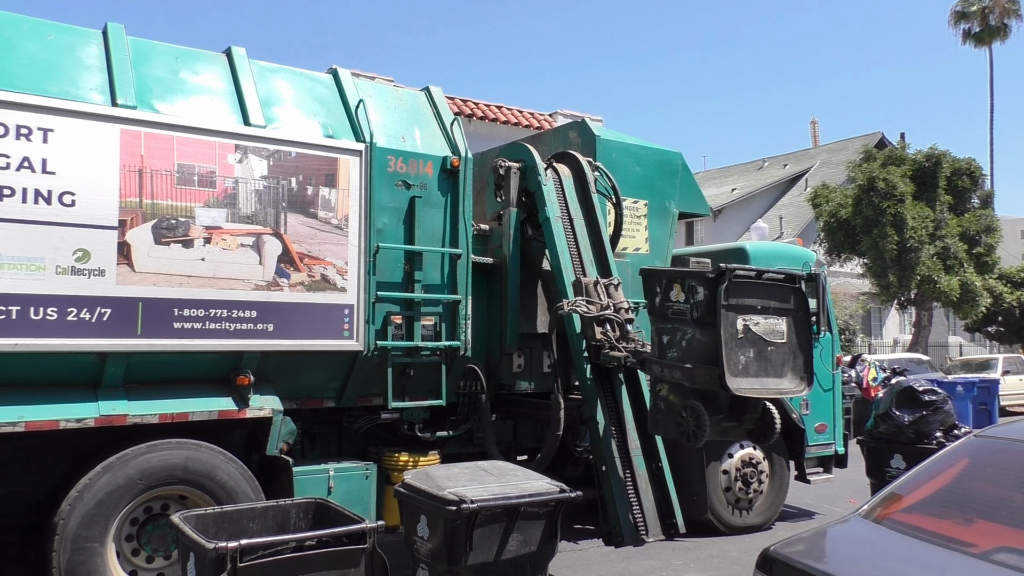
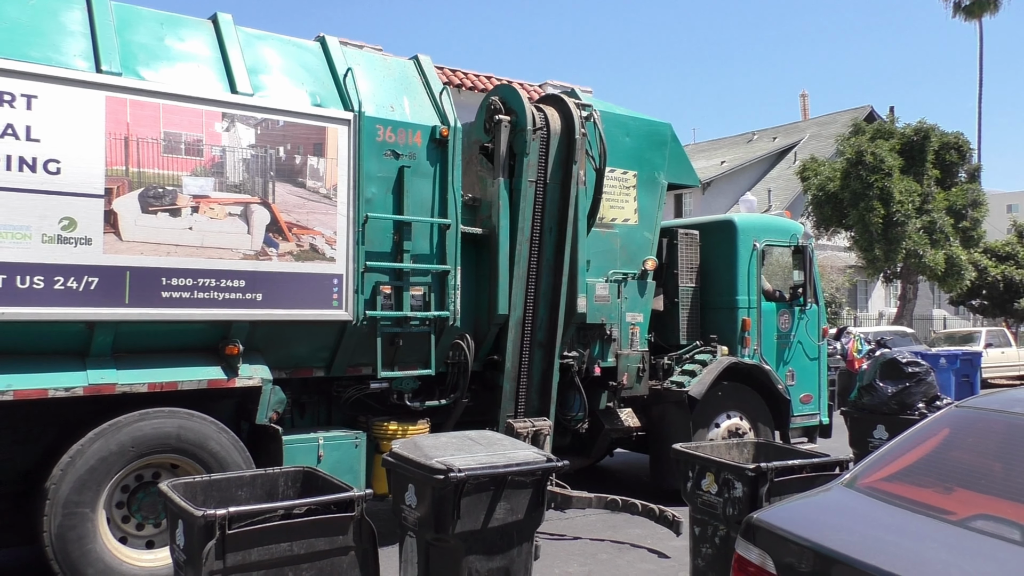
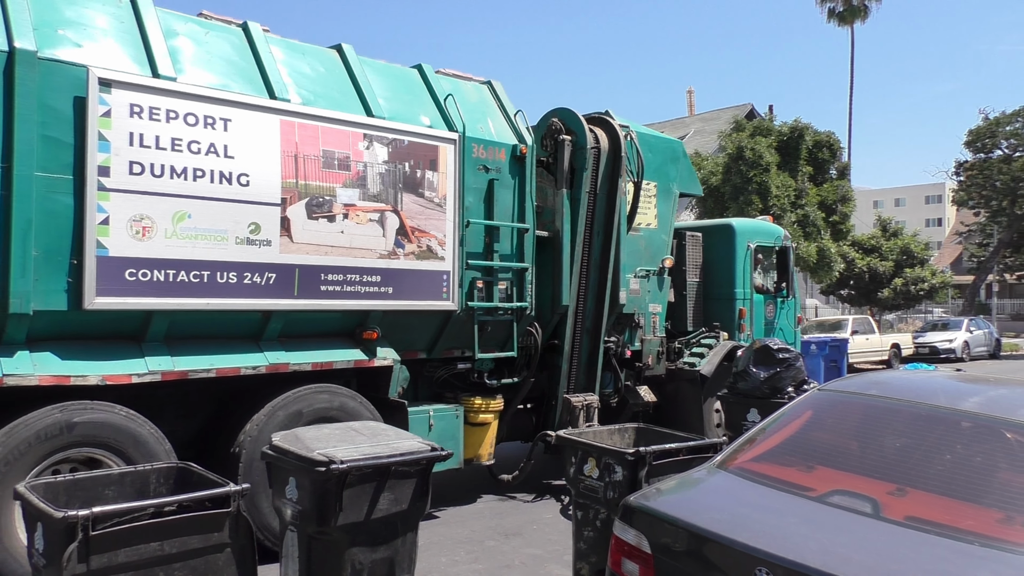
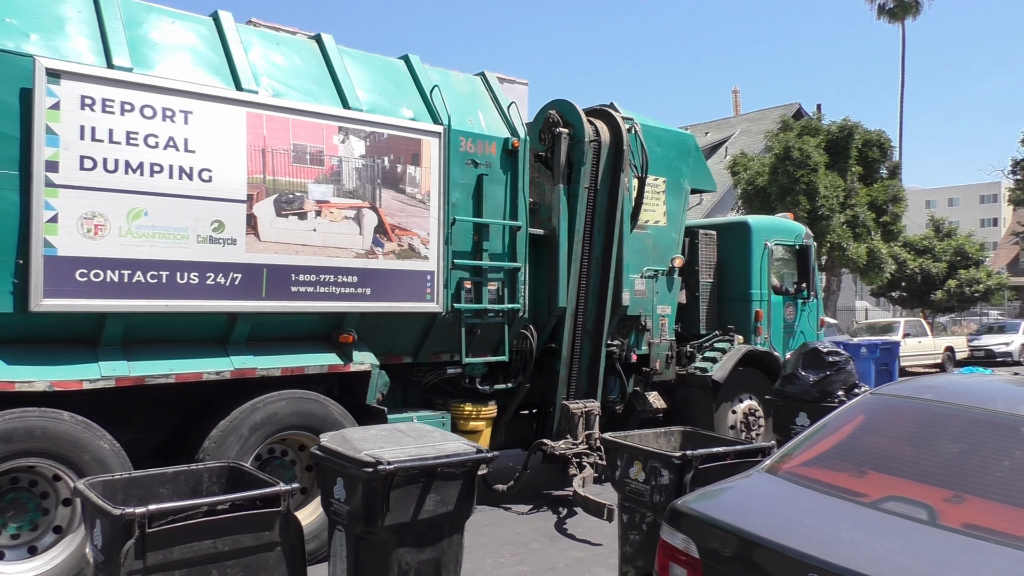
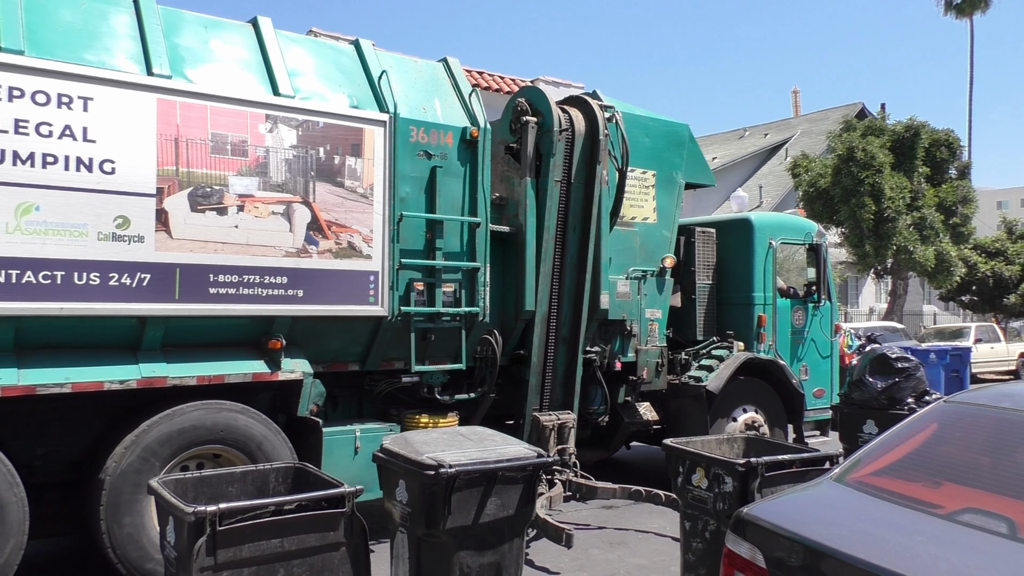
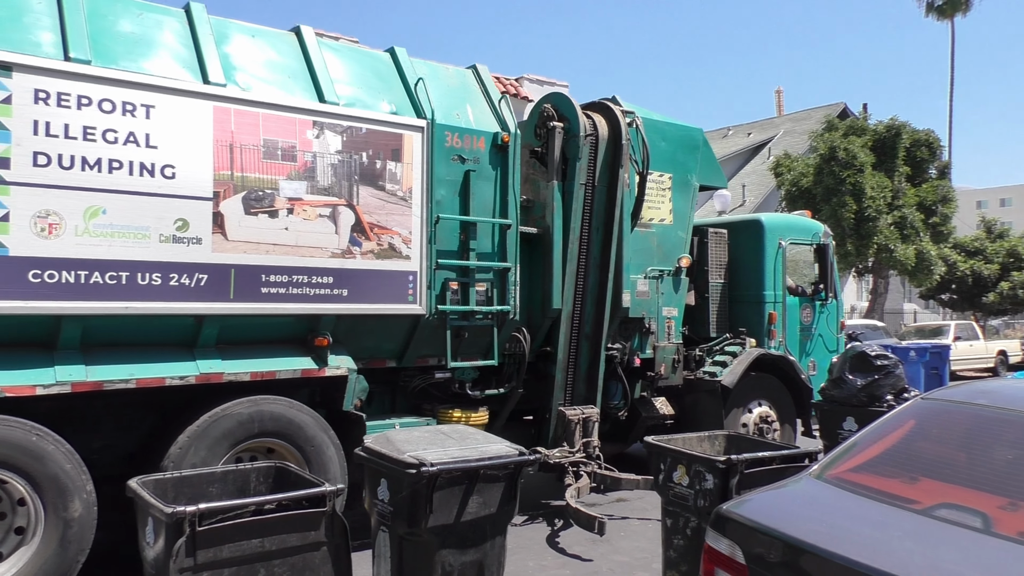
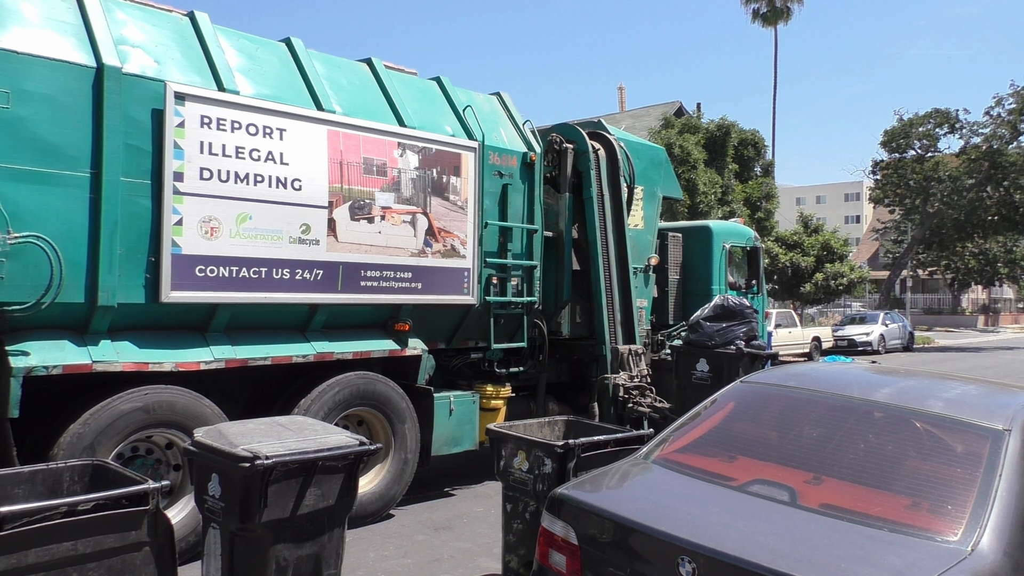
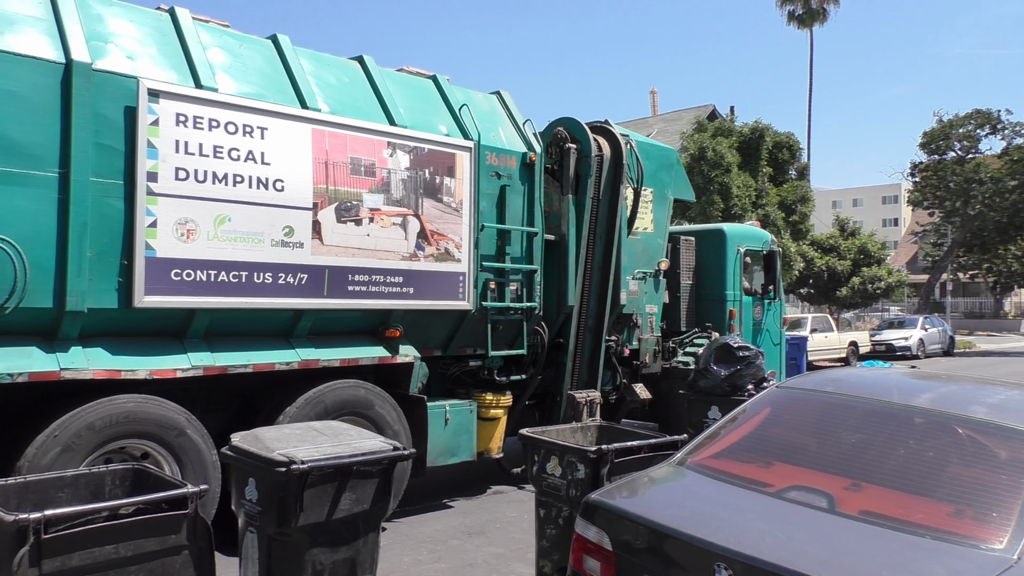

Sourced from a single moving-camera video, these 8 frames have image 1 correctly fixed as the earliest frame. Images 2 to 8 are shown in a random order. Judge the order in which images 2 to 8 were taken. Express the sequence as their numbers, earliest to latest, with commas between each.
2, 5, 6, 4, 3, 8, 7
